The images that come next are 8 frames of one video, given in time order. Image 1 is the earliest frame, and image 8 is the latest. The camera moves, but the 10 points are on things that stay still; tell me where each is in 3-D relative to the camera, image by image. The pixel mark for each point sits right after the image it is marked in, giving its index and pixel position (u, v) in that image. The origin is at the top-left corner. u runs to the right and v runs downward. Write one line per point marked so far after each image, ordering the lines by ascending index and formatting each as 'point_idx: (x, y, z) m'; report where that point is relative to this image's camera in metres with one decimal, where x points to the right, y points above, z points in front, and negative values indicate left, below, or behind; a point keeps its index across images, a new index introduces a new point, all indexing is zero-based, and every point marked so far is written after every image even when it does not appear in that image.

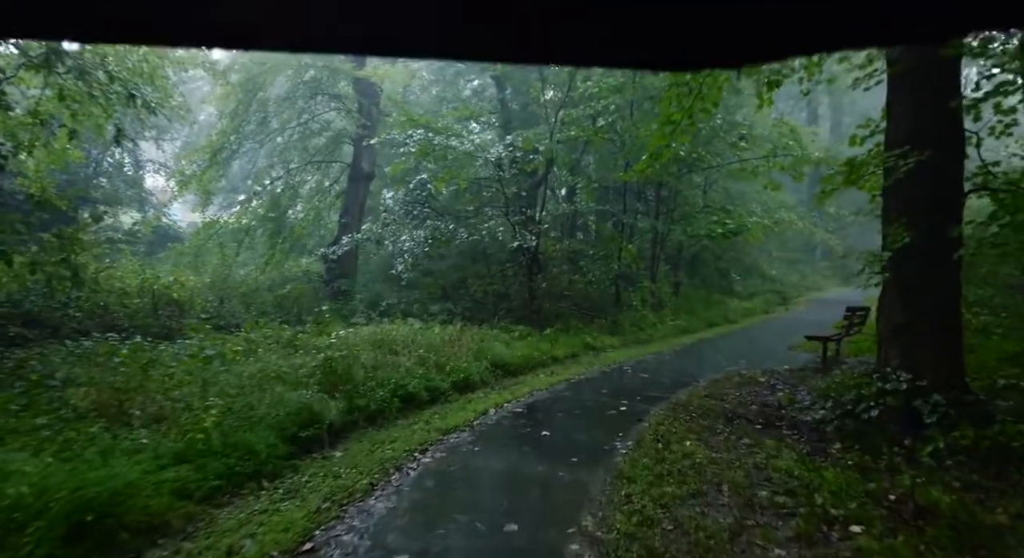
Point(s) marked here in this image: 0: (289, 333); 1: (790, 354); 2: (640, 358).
0: (-3.7, -0.9, +8.8) m
1: (+4.9, -1.3, +9.2) m
2: (+2.4, -1.5, +9.6) m
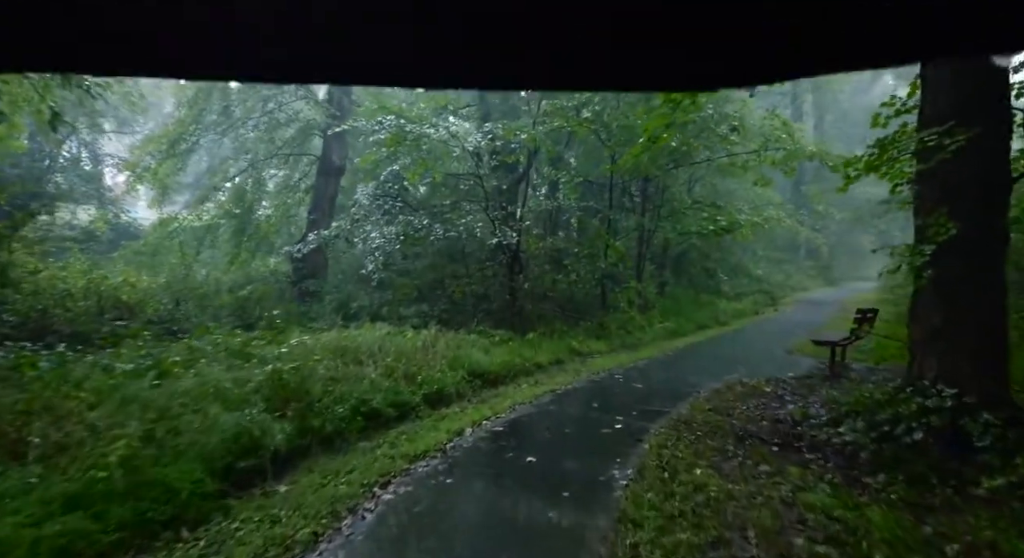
0: (-4.0, -0.9, +7.9) m
1: (+4.5, -1.3, +8.6) m
2: (+2.0, -1.5, +8.9) m
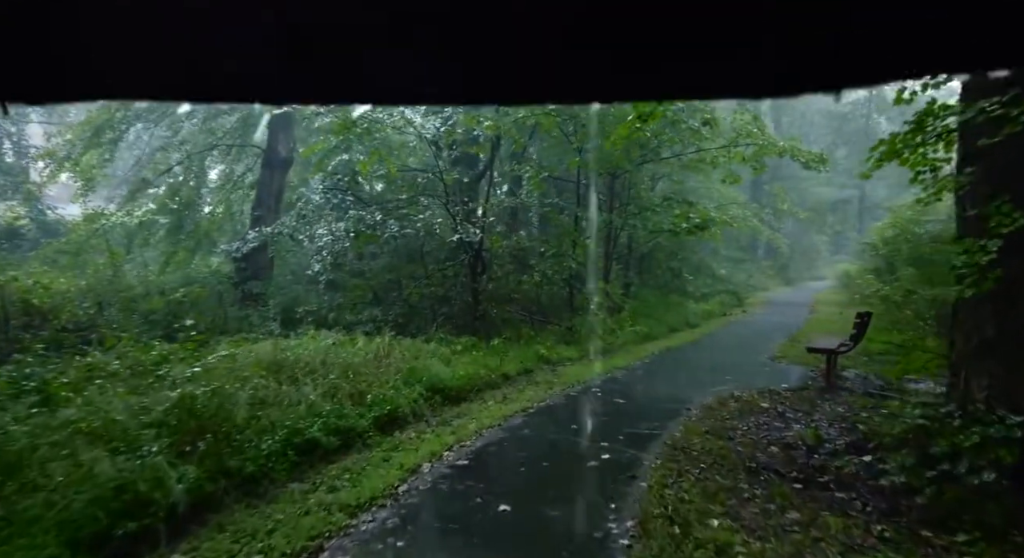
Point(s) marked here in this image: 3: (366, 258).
0: (-4.4, -0.9, +6.7) m
1: (+4.0, -1.3, +8.0) m
2: (+1.5, -1.6, +8.2) m
3: (-3.4, +0.5, +12.9) m
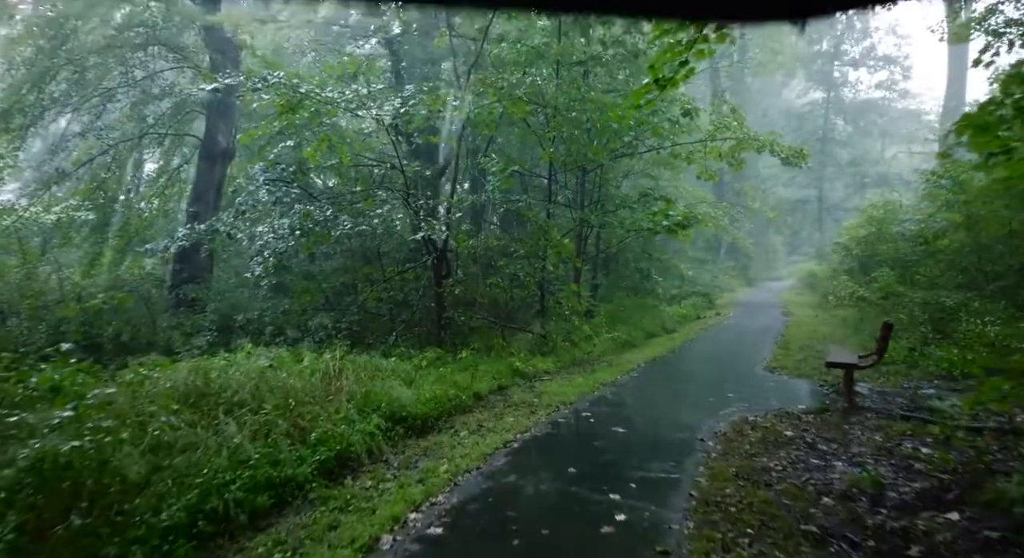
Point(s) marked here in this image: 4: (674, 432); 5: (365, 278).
0: (-4.7, -1.0, +5.3) m
1: (+3.6, -1.4, +7.3) m
2: (+1.1, -1.6, +7.2) m
3: (-4.1, +0.4, +11.6) m
4: (+1.6, -1.5, +5.2) m
5: (-3.2, 0.0, +11.4) m
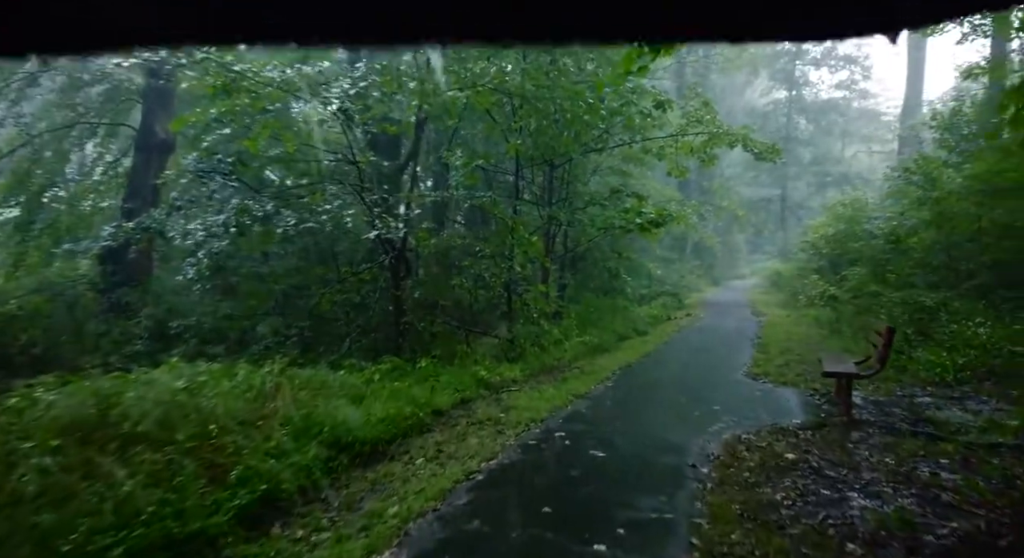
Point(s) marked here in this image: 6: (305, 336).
0: (-5.0, -1.1, +4.2) m
1: (+3.2, -1.4, +6.8) m
2: (+0.7, -1.6, +6.6) m
3: (-4.8, +0.4, +10.6) m
4: (+1.3, -1.5, +4.6) m
5: (-3.9, 0.0, +10.5) m
6: (-3.9, -1.1, +10.1) m
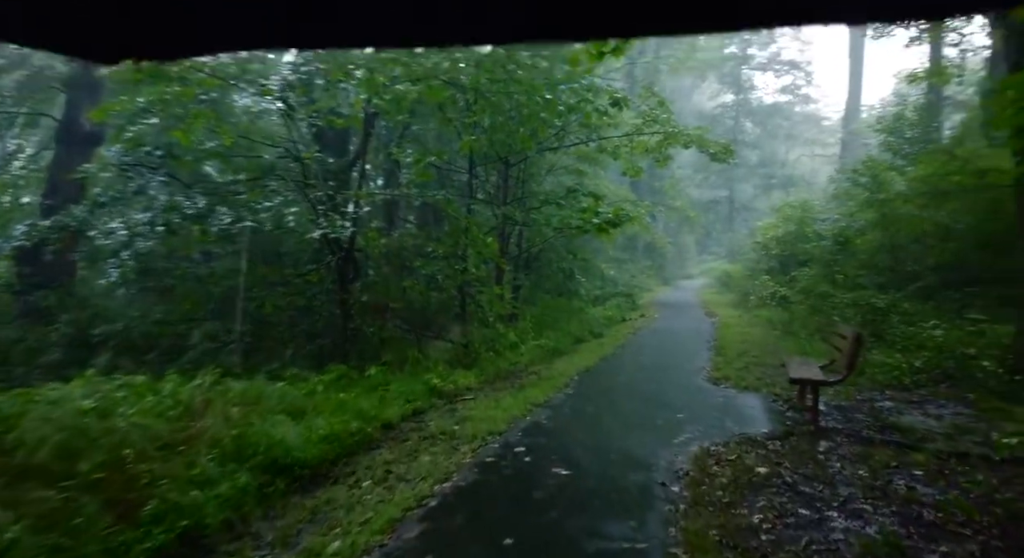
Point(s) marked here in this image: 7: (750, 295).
0: (-5.3, -1.1, +3.4) m
1: (+2.7, -1.4, +6.6) m
2: (+0.2, -1.7, +6.2) m
3: (-5.7, +0.3, +9.7) m
4: (+0.9, -1.6, +4.3) m
5: (-4.7, -0.1, +9.7) m
6: (-4.8, -1.1, +9.3) m
7: (+7.3, -0.5, +16.5) m
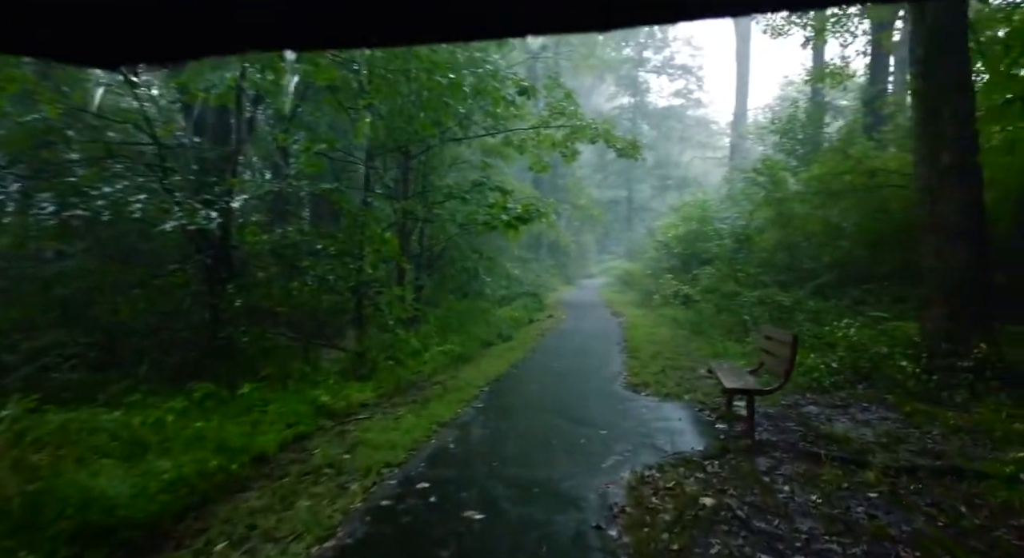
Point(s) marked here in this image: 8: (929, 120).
0: (-5.6, -1.2, +1.5) m
1: (+1.6, -1.4, +6.1) m
2: (-0.8, -1.7, +5.3) m
3: (-7.2, +0.2, +7.7) m
4: (+0.3, -1.6, +3.5) m
5: (-6.3, -0.1, +7.8) m
6: (-6.2, -1.2, +7.5) m
7: (+4.4, -0.4, +16.6) m
8: (+4.7, +1.8, +6.0) m
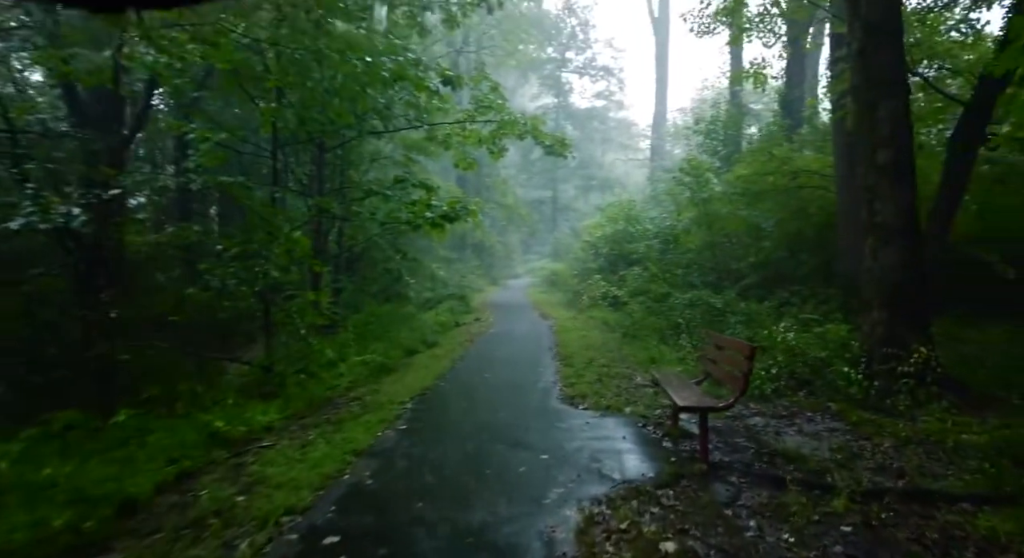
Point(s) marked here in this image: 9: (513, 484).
0: (-5.7, -1.3, +0.1) m
1: (+0.8, -1.5, +5.6) m
2: (-1.4, -1.8, +4.5) m
3: (-8.1, +0.1, +6.0) m
4: (-0.1, -1.6, +2.9) m
5: (-7.2, -0.2, +6.2) m
6: (-7.1, -1.3, +5.9) m
7: (+2.1, -0.5, +16.4) m
8: (+3.9, +1.8, +5.9) m
9: (0.0, -1.6, +4.2) m
